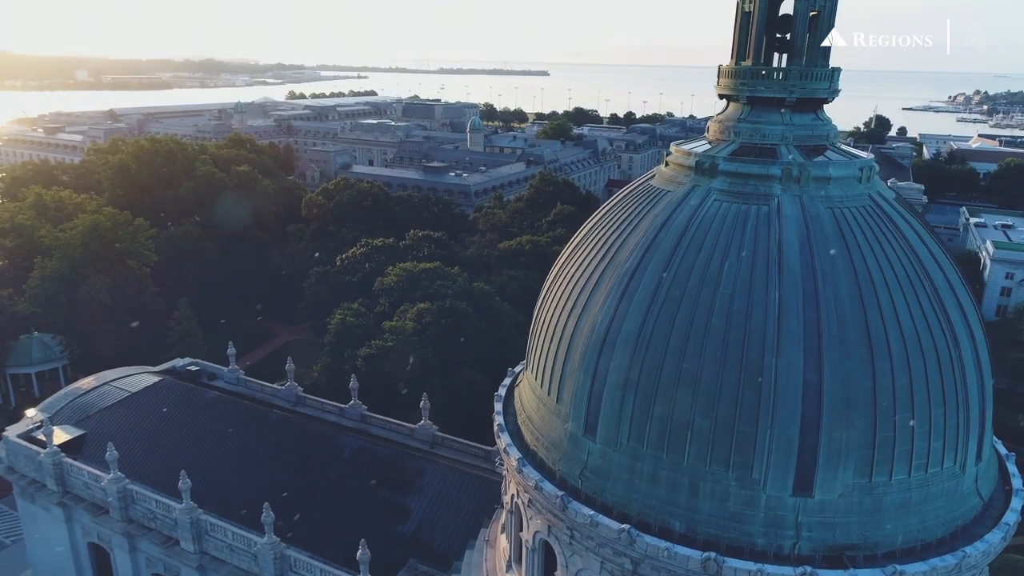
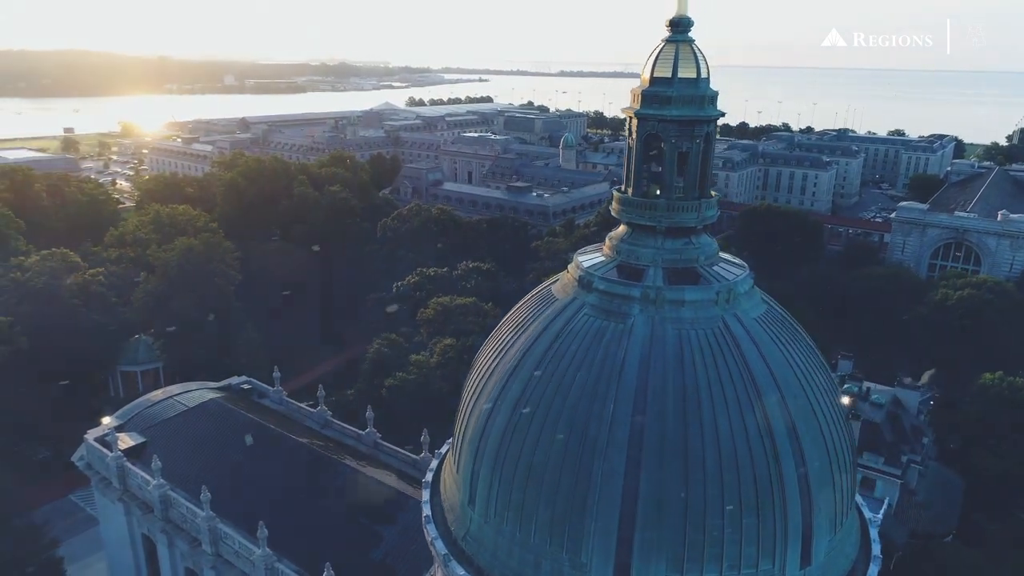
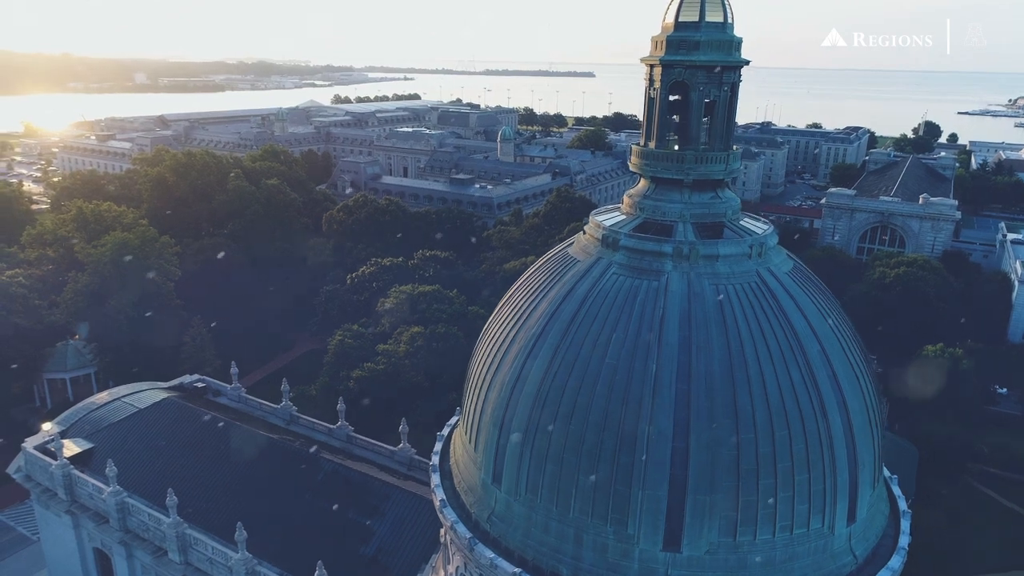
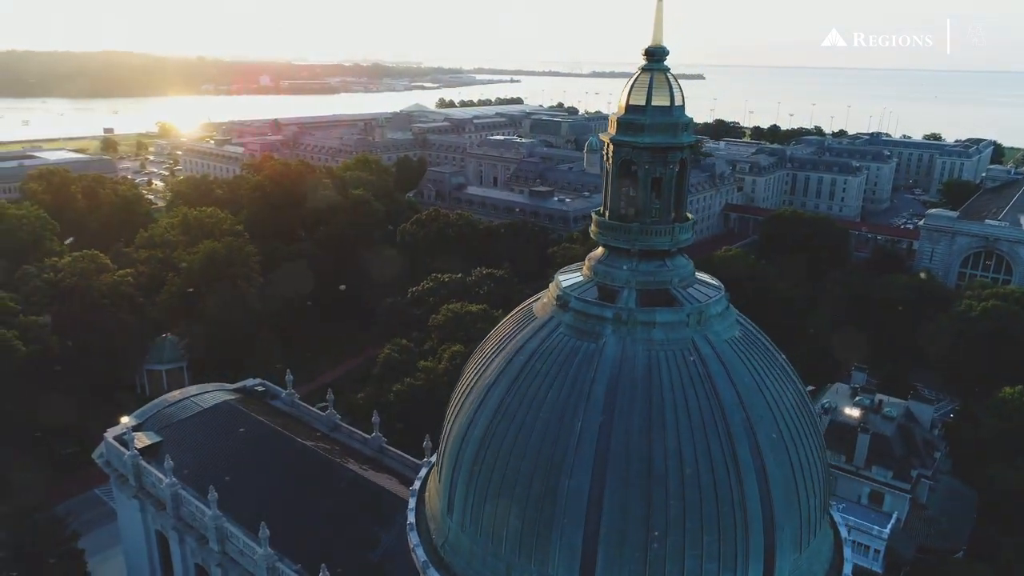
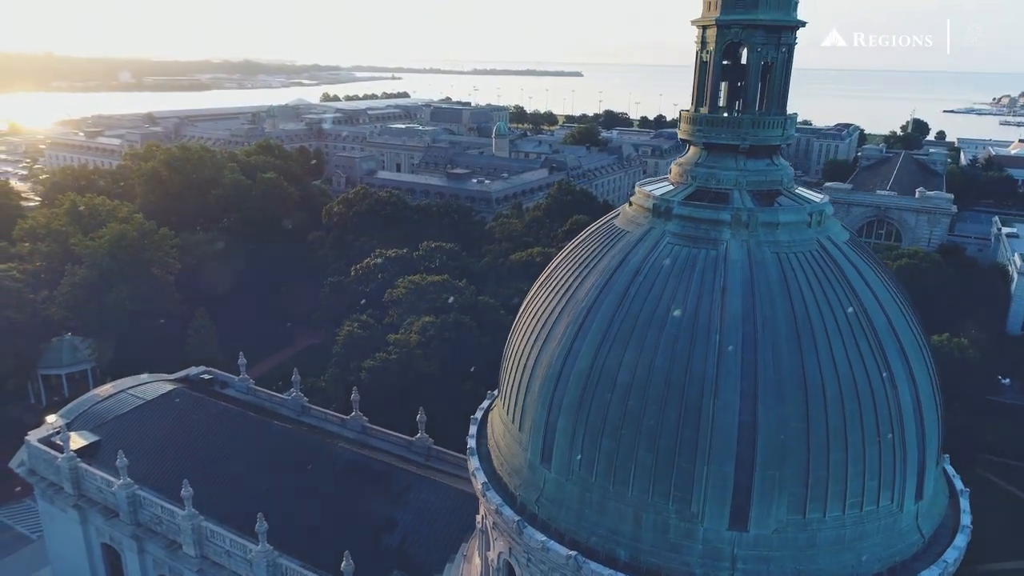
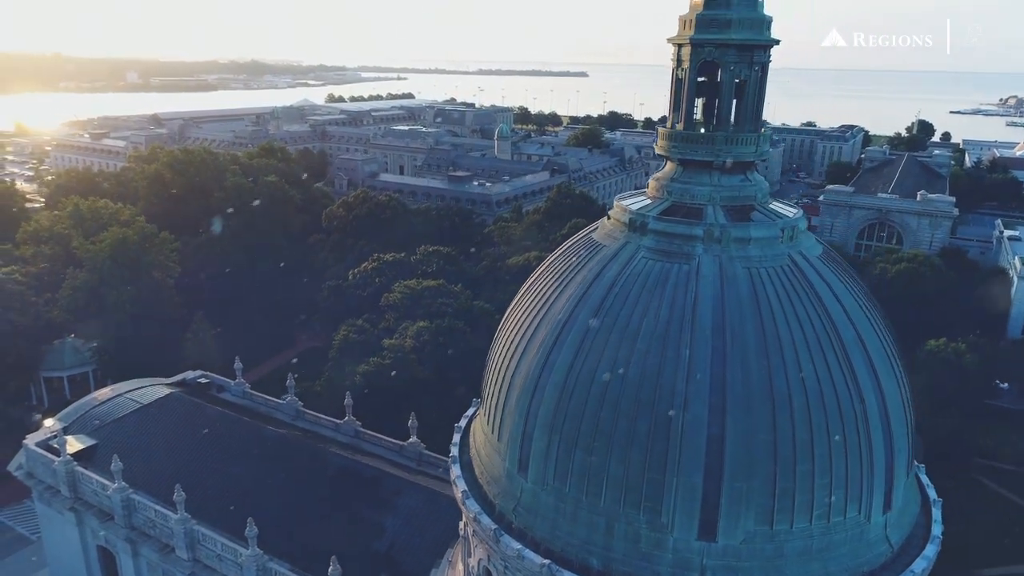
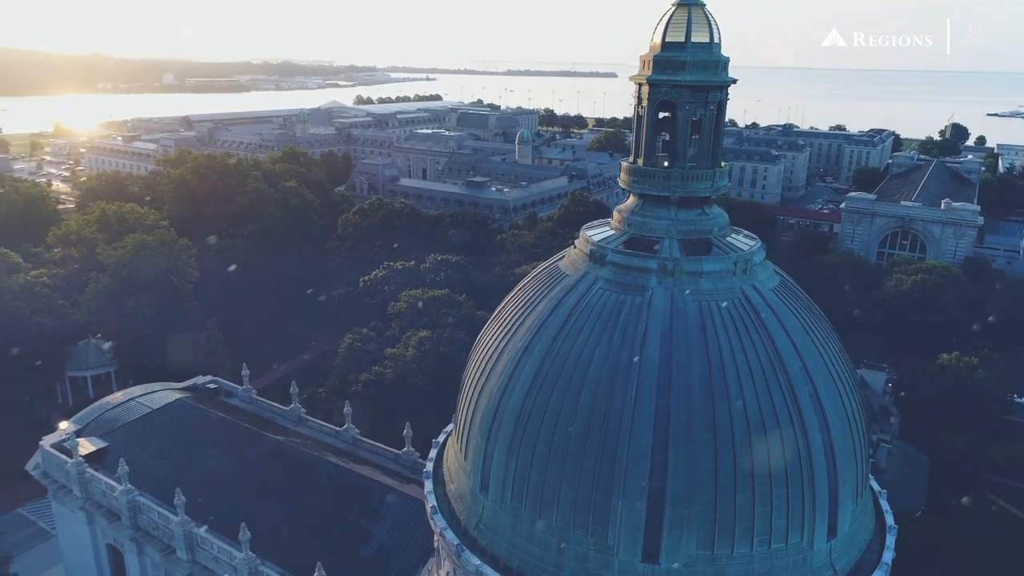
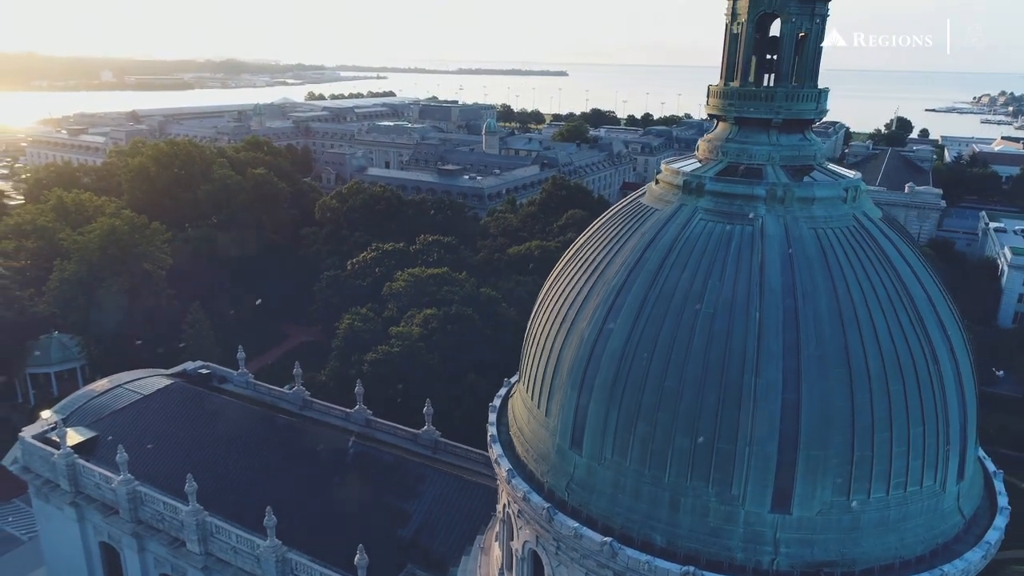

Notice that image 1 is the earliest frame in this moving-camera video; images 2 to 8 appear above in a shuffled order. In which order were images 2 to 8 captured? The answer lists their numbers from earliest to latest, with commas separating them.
8, 5, 6, 3, 7, 2, 4
